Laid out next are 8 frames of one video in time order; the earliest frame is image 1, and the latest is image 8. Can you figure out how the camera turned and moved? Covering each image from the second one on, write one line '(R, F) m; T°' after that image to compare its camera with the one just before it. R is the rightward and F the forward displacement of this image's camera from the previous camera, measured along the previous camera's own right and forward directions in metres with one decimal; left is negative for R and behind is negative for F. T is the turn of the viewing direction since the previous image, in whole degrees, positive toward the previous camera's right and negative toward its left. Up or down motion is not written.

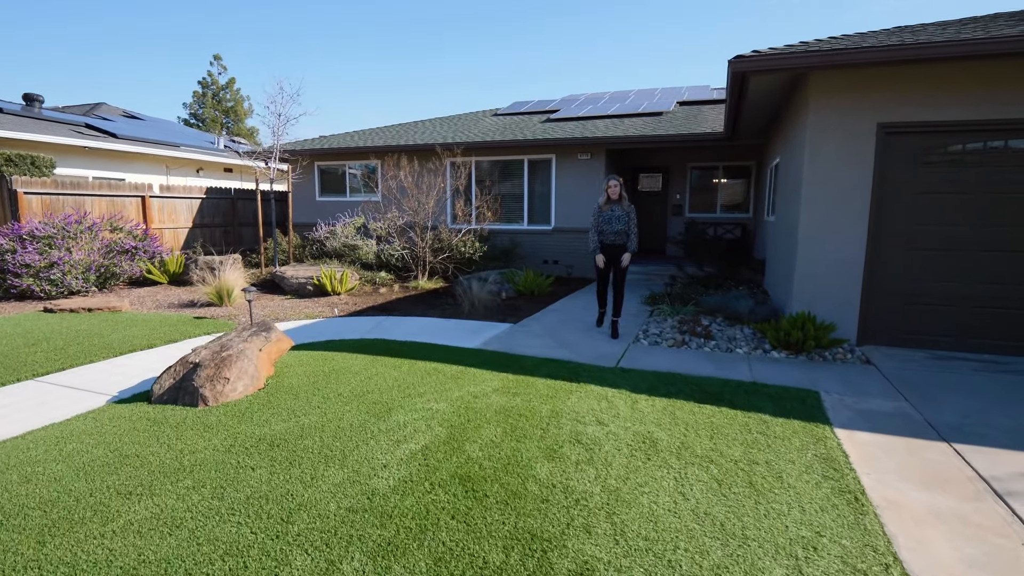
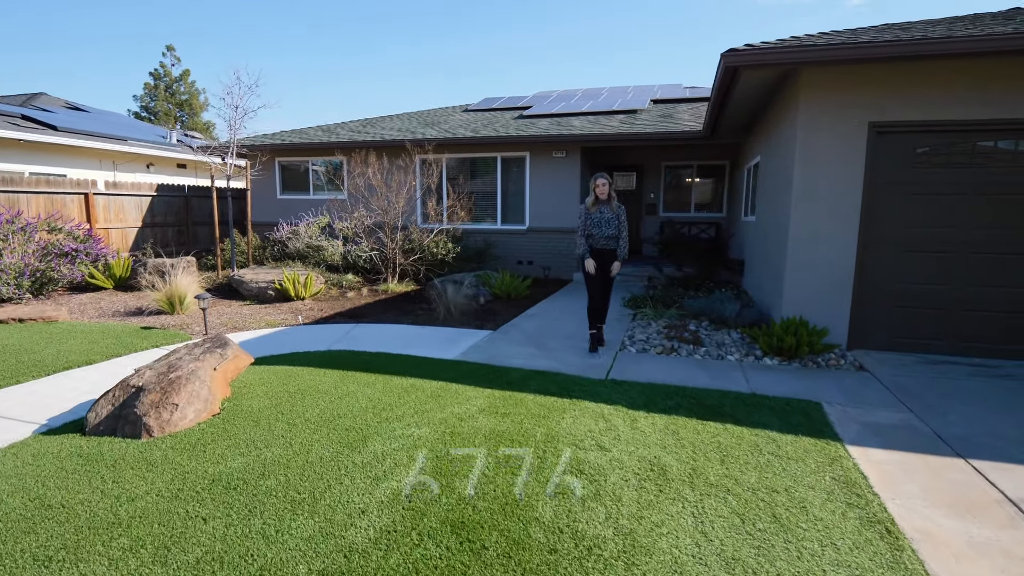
(-0.1, +0.4) m; +3°
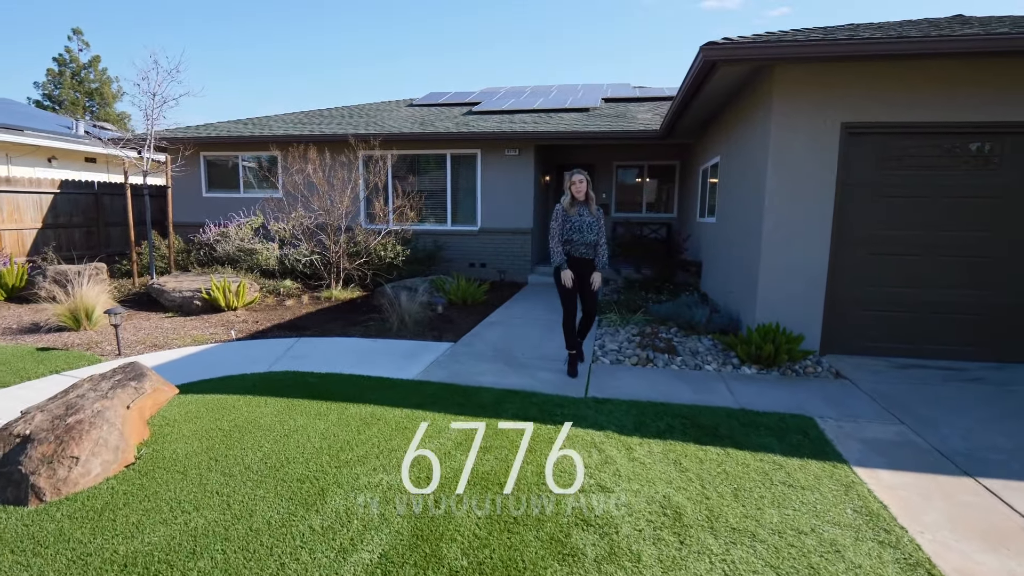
(-0.2, +0.5) m; +6°
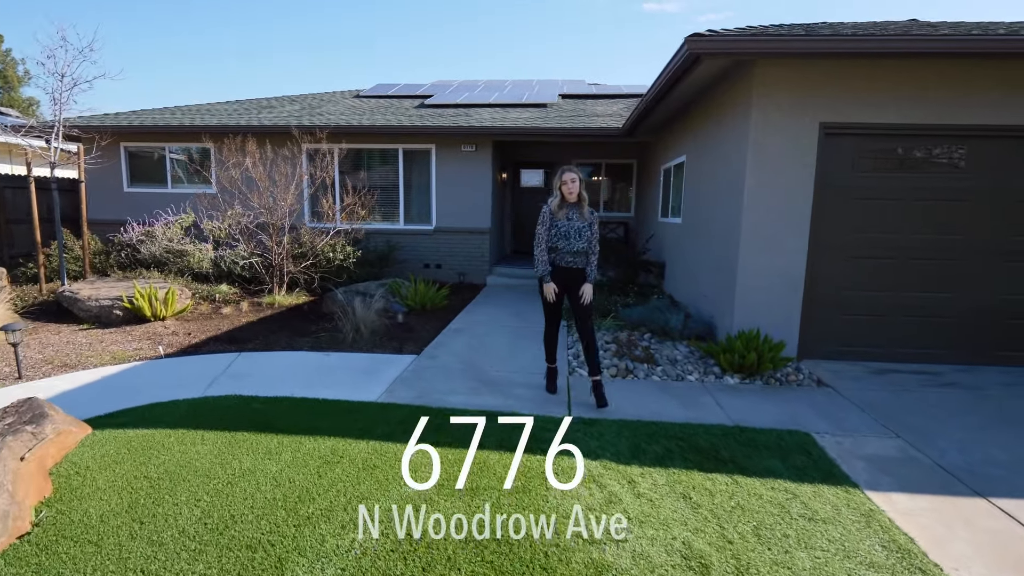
(-0.2, +0.4) m; +6°
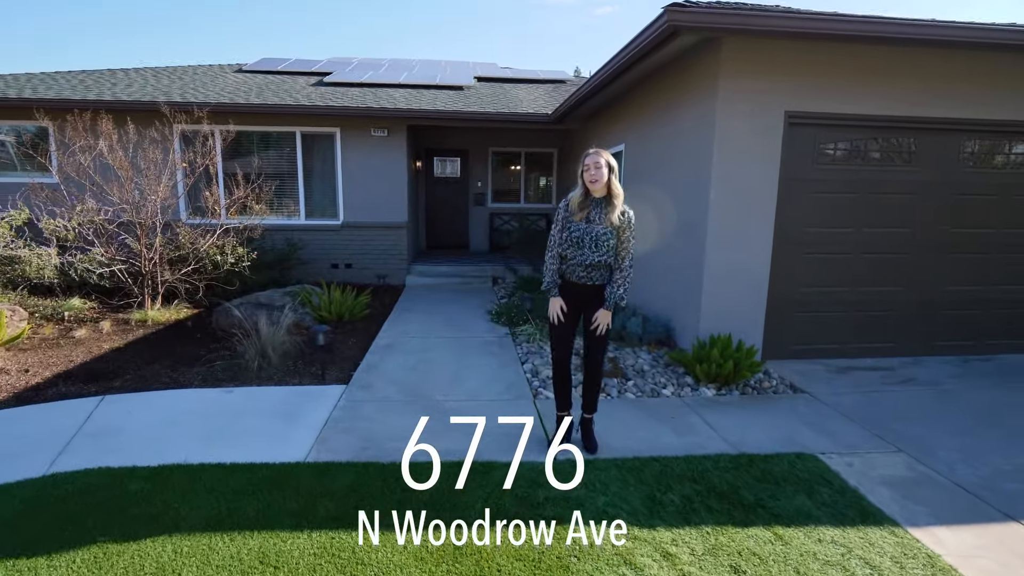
(-0.4, +0.8) m; +11°
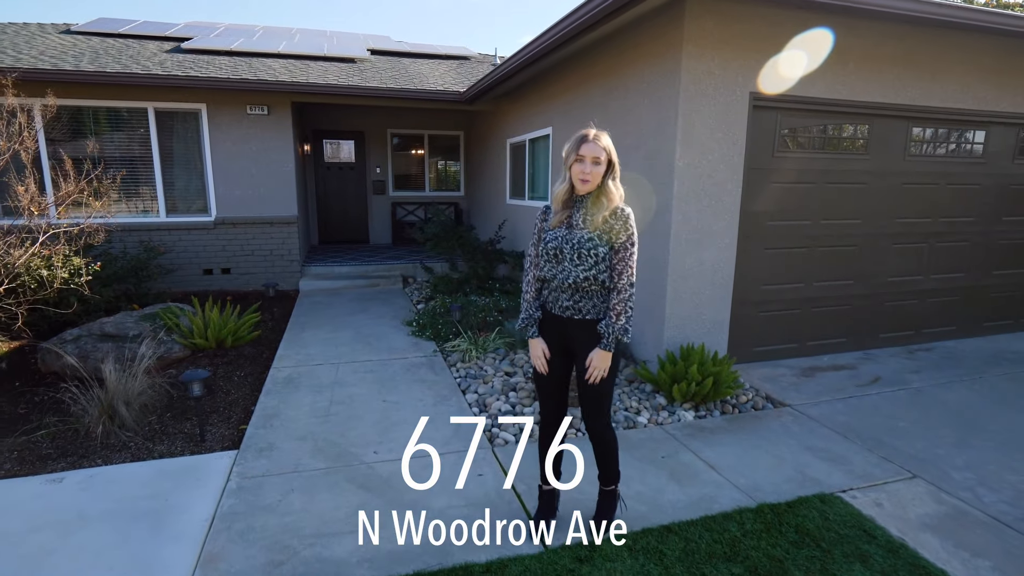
(-0.3, +0.9) m; +11°
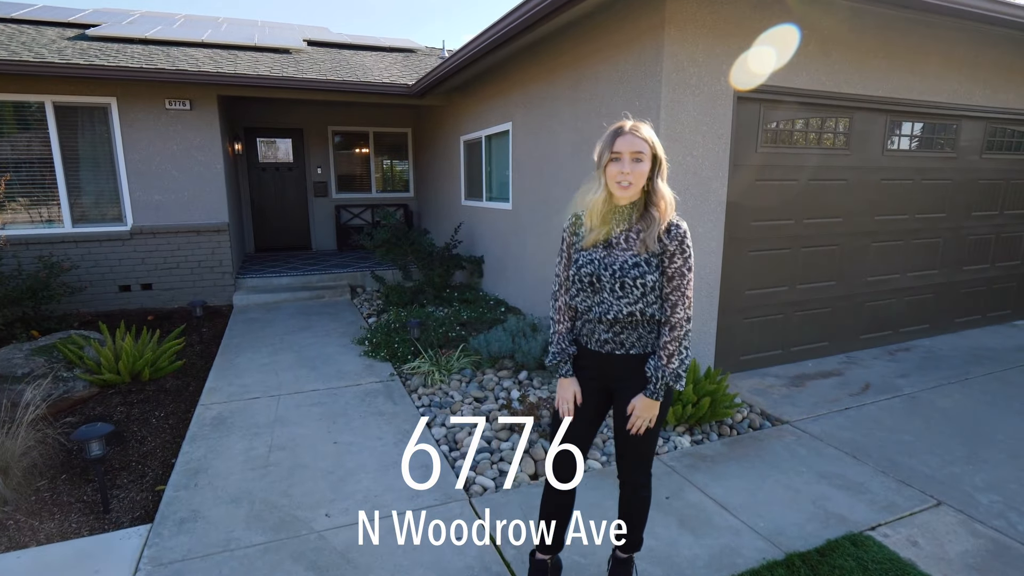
(-0.1, +0.5) m; +5°
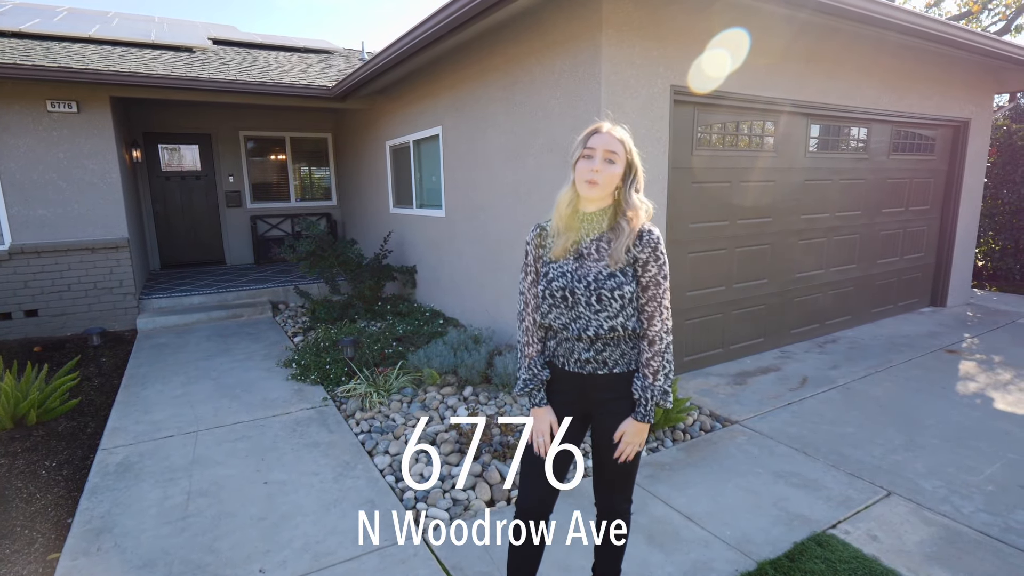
(-0.1, +0.2) m; +8°
